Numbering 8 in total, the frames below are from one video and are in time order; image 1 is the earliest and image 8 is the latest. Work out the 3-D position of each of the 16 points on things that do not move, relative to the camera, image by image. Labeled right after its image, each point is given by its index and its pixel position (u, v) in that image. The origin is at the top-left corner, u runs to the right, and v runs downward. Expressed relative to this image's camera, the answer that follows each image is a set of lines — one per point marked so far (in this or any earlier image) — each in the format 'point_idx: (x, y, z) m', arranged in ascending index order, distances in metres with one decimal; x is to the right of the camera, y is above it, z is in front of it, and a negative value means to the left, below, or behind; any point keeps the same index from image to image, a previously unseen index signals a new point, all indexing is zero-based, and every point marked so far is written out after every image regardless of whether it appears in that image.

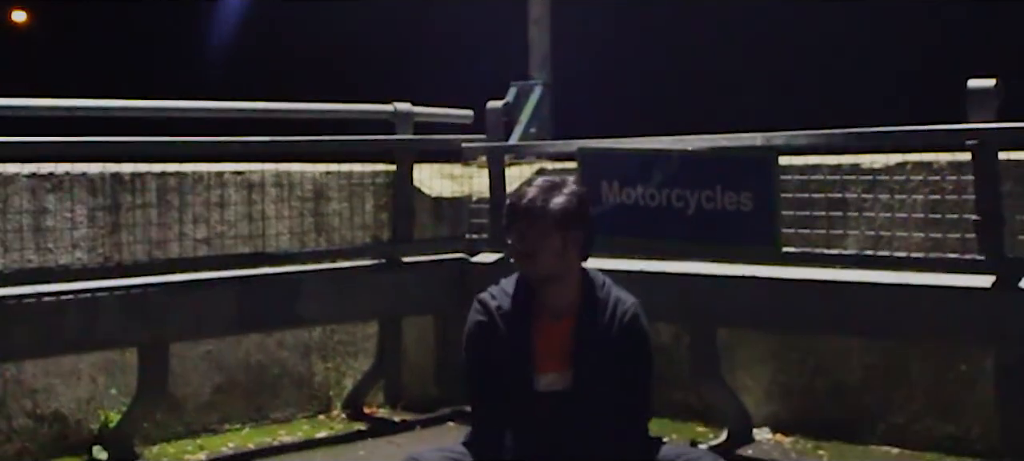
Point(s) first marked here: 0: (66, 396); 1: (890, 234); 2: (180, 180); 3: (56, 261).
0: (-1.7, -0.6, +5.2) m
1: (+1.4, 0.0, +5.0) m
2: (-1.3, +0.2, +5.5) m
3: (-1.7, -0.1, +5.1) m
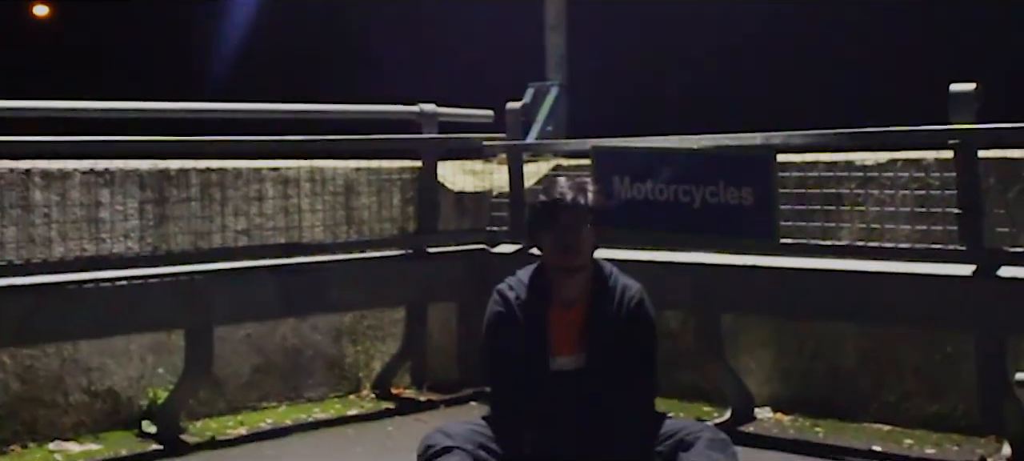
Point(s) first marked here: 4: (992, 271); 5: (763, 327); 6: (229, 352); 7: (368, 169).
0: (-1.6, -0.6, +5.6) m
1: (+1.5, 0.0, +5.4) m
2: (-1.2, +0.2, +5.9) m
3: (-1.6, -0.1, +5.6) m
4: (+1.7, -0.1, +5.0) m
5: (+1.0, -0.4, +5.7) m
6: (-1.2, -0.5, +5.9) m
7: (-0.7, +0.3, +6.5) m
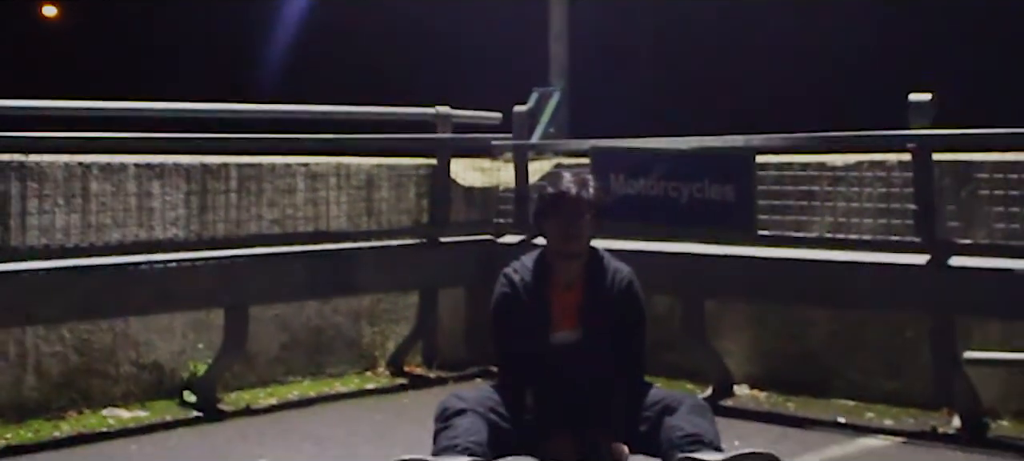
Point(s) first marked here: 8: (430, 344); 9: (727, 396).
0: (-1.6, -0.5, +6.2) m
1: (+1.5, 0.0, +6.0) m
2: (-1.2, +0.3, +6.6) m
3: (-1.6, 0.0, +6.2) m
4: (+1.7, -0.1, +5.6) m
5: (+1.1, -0.4, +6.4) m
6: (-1.2, -0.5, +6.5) m
7: (-0.6, +0.3, +7.1) m
8: (-0.4, -0.6, +7.2) m
9: (+1.0, -0.7, +6.2) m
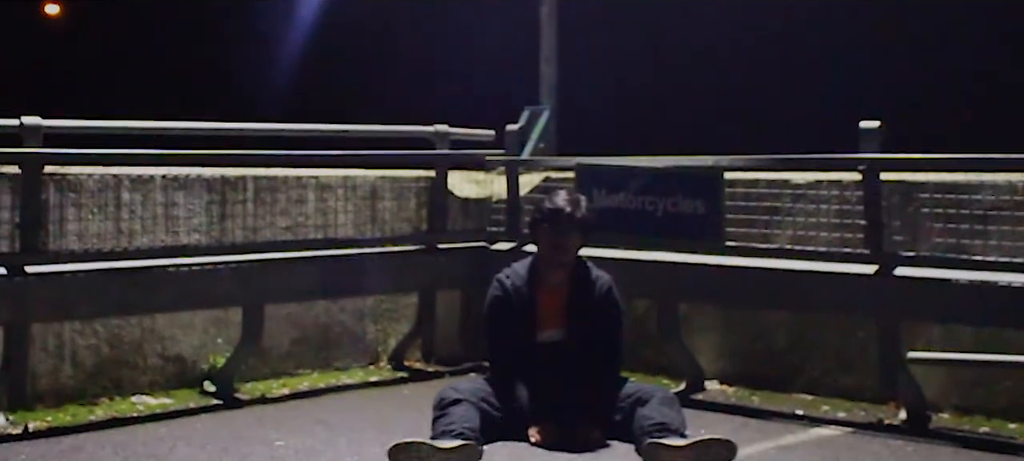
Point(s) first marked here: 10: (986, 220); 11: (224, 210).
0: (-1.6, -0.6, +6.9) m
1: (+1.4, 0.0, +6.7) m
2: (-1.3, +0.2, +7.2) m
3: (-1.6, 0.0, +6.8) m
4: (+1.7, -0.2, +6.3) m
5: (+1.0, -0.4, +7.0) m
6: (-1.2, -0.5, +7.2) m
7: (-0.7, +0.3, +7.7) m
8: (-0.5, -0.6, +7.8) m
9: (+0.9, -0.8, +6.9) m
10: (+2.1, 0.0, +6.1) m
11: (-1.5, +0.1, +7.0) m
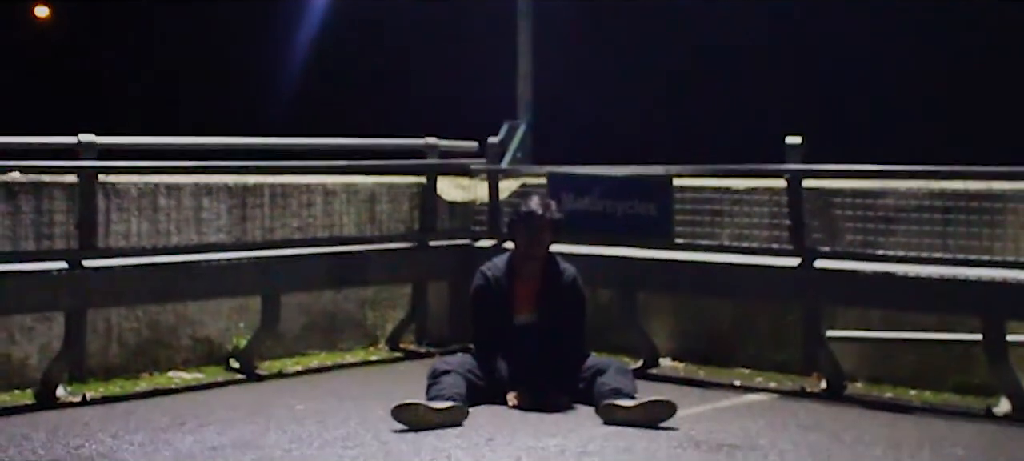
0: (-1.7, -0.6, +8.0) m
1: (+1.3, 0.0, +7.9) m
2: (-1.4, +0.3, +8.3) m
3: (-1.8, 0.0, +8.0) m
4: (+1.6, -0.2, +7.4) m
5: (+0.9, -0.4, +8.2) m
6: (-1.3, -0.5, +8.3) m
7: (-0.8, +0.3, +8.9) m
8: (-0.6, -0.6, +9.0) m
9: (+0.8, -0.8, +8.0) m
10: (+2.0, +0.1, +7.3) m
11: (-1.6, +0.1, +8.1) m
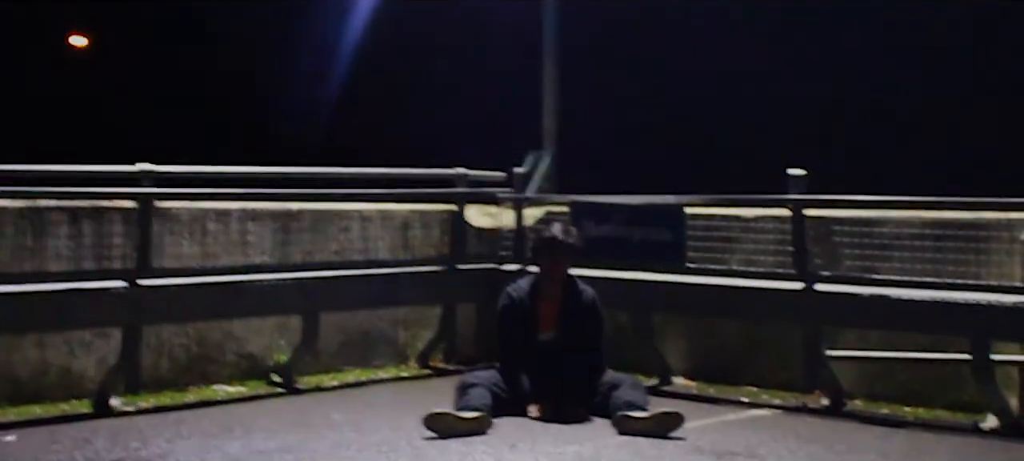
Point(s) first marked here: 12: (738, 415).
0: (-1.6, -0.7, +8.6) m
1: (+1.5, -0.2, +8.4) m
2: (-1.2, +0.1, +8.9) m
3: (-1.6, -0.2, +8.6) m
4: (+1.7, -0.3, +8.0) m
5: (+1.0, -0.6, +8.7) m
6: (-1.2, -0.7, +8.9) m
7: (-0.6, +0.1, +9.5) m
8: (-0.4, -0.8, +9.5) m
9: (+1.0, -0.9, +8.6) m
10: (+2.1, -0.1, +7.8) m
11: (-1.4, 0.0, +8.7) m
12: (+1.3, -1.0, +7.7) m
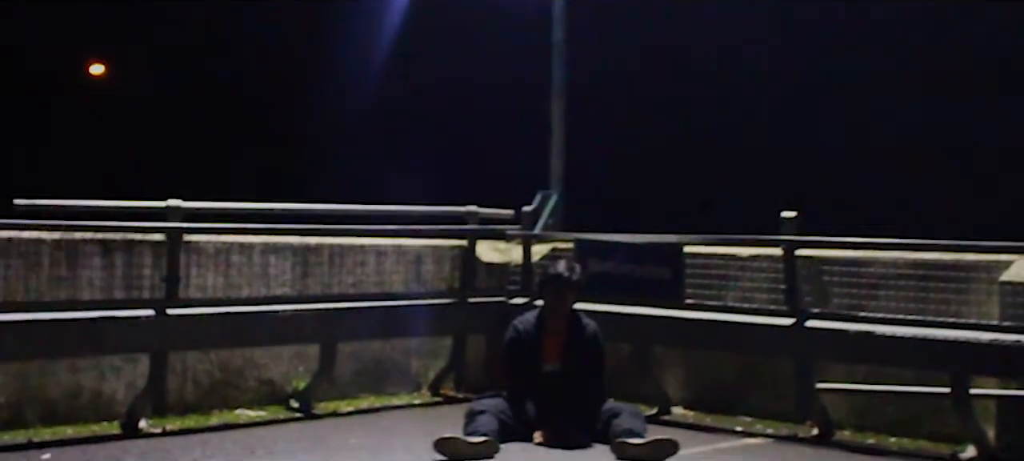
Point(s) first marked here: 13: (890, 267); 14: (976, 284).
0: (-1.5, -0.9, +9.0) m
1: (+1.5, -0.4, +8.8) m
2: (-1.2, -0.1, +9.4) m
3: (-1.6, -0.4, +9.0) m
4: (+1.8, -0.6, +8.4) m
5: (+1.1, -0.8, +9.2) m
6: (-1.1, -0.9, +9.4) m
7: (-0.6, -0.1, +9.9) m
8: (-0.4, -1.0, +10.0) m
9: (+1.0, -1.2, +9.0) m
10: (+2.2, -0.3, +8.3) m
11: (-1.4, -0.3, +9.2) m
12: (+1.3, -1.2, +8.1) m
13: (+2.3, -0.2, +8.2) m
14: (+2.7, -0.3, +7.9) m
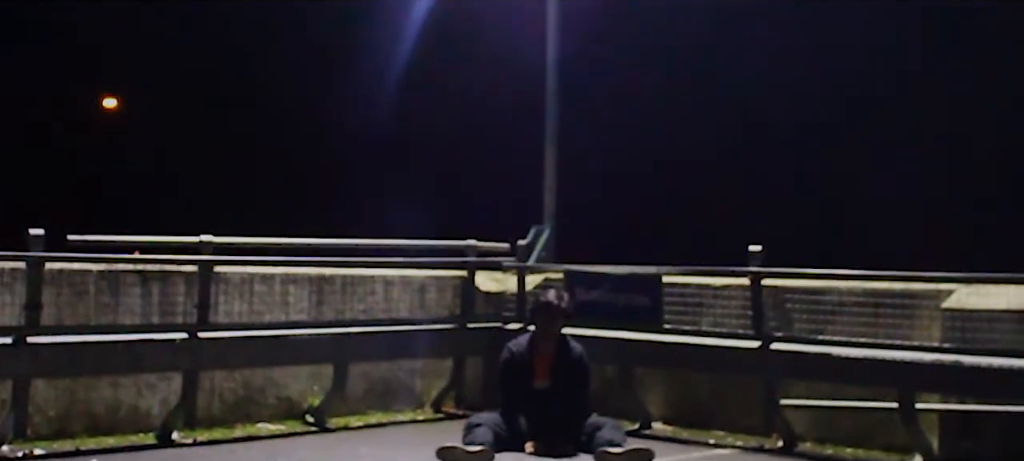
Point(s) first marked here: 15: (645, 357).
0: (-1.6, -1.1, +10.0) m
1: (+1.5, -0.6, +9.8) m
2: (-1.2, -0.4, +10.4) m
3: (-1.6, -0.6, +10.0) m
4: (+1.7, -0.8, +9.4) m
5: (+1.1, -1.1, +10.1) m
6: (-1.2, -1.1, +10.3) m
7: (-0.6, -0.4, +10.9) m
8: (-0.4, -1.3, +10.9) m
9: (+1.0, -1.4, +10.0) m
10: (+2.2, -0.5, +9.2) m
11: (-1.4, -0.5, +10.2) m
12: (+1.3, -1.5, +9.1) m
13: (+2.2, -0.4, +9.2) m
14: (+2.6, -0.5, +8.9) m
15: (+0.9, -0.9, +10.0) m
